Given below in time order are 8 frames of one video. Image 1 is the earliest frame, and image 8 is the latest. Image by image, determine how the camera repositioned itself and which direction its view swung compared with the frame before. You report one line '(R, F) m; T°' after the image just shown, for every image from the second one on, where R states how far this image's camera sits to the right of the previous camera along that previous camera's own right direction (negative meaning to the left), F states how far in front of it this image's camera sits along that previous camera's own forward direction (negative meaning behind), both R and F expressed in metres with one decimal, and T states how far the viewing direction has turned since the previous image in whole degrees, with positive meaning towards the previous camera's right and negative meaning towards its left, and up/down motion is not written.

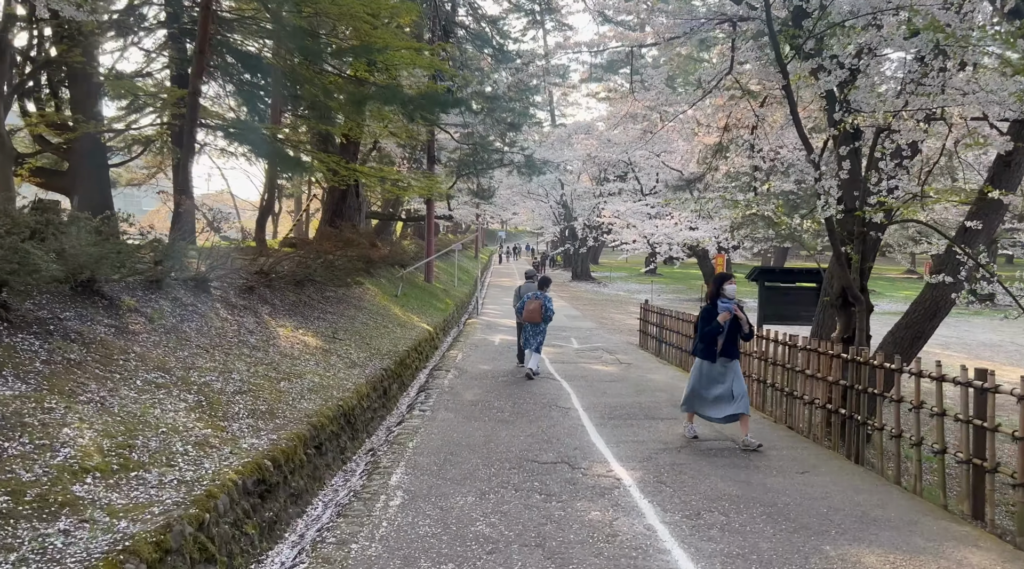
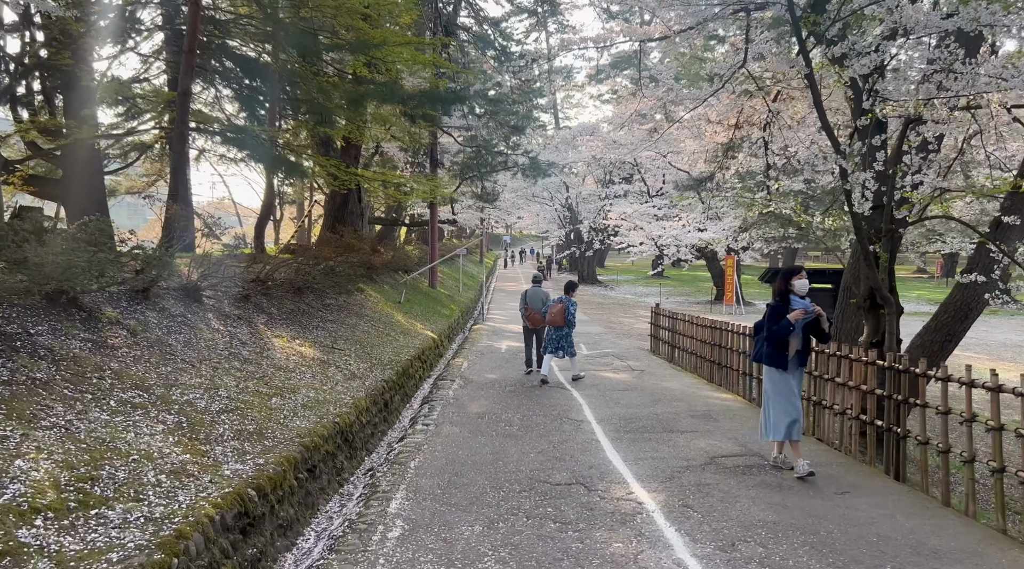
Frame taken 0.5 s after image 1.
(0.0, +0.5) m; 0°
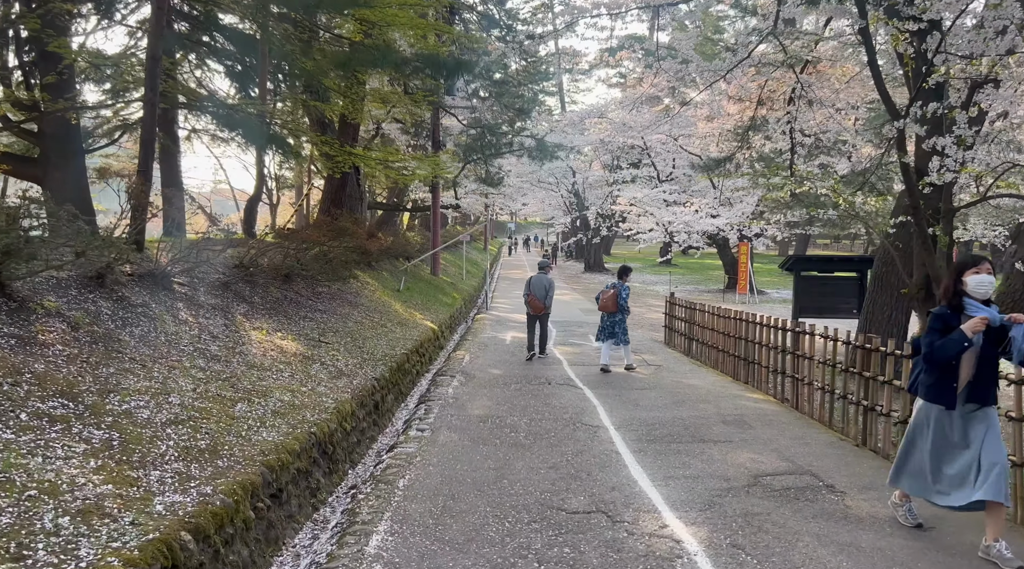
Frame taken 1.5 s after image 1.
(0.0, +1.0) m; 0°
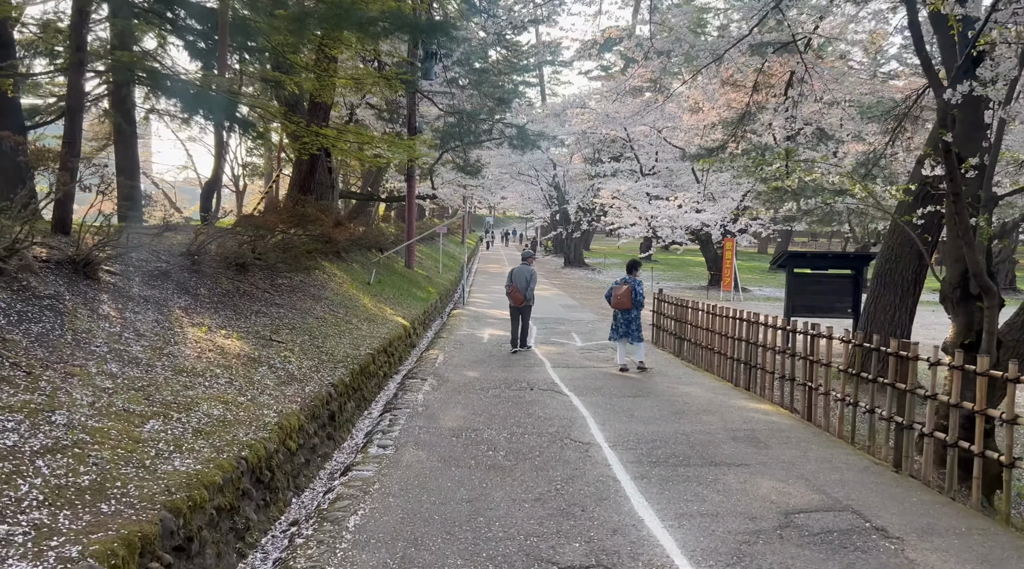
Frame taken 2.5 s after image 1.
(0.0, +1.1) m; +1°
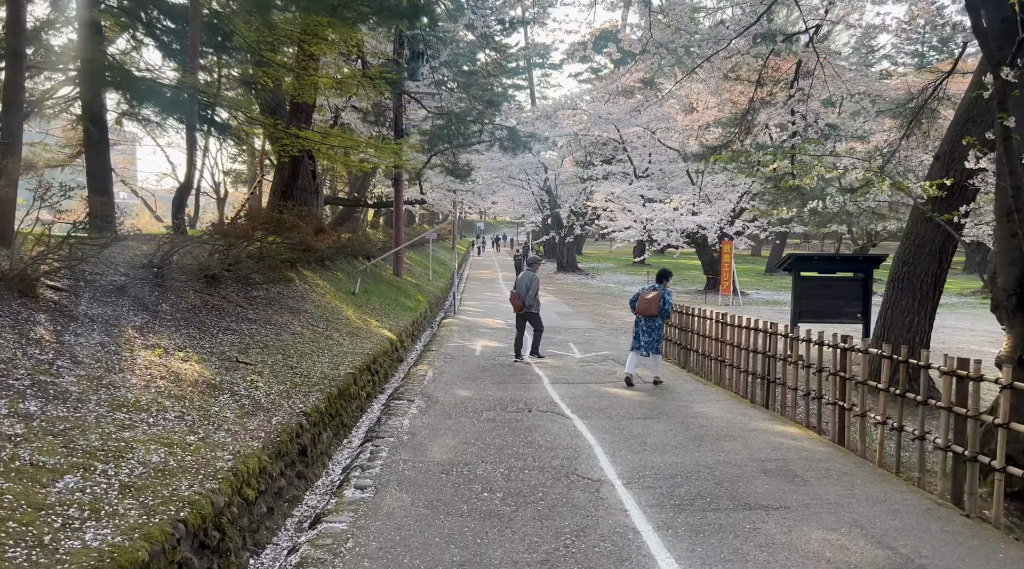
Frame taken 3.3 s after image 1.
(0.0, +0.9) m; +1°
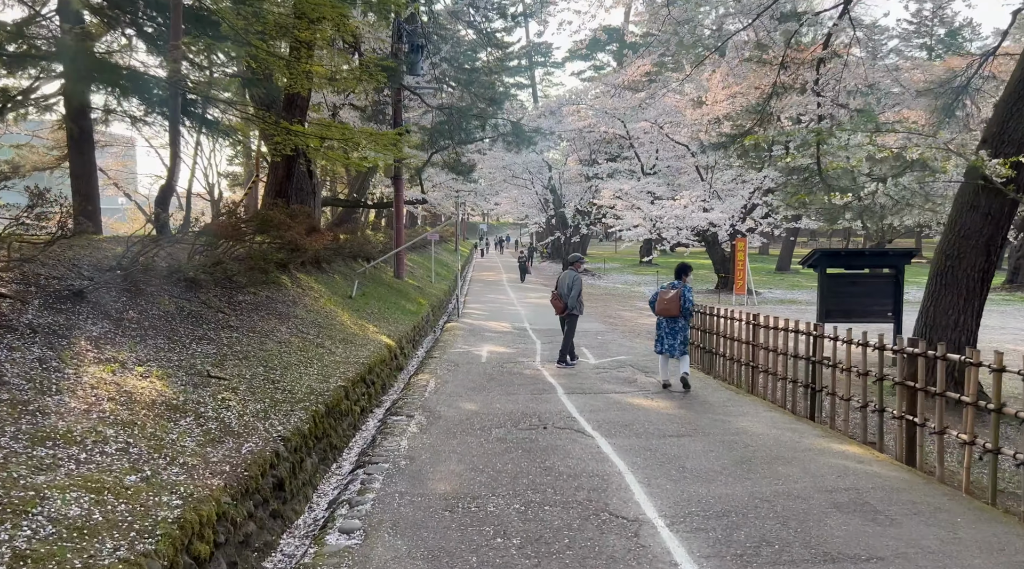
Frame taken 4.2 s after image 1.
(-0.1, +1.0) m; 0°
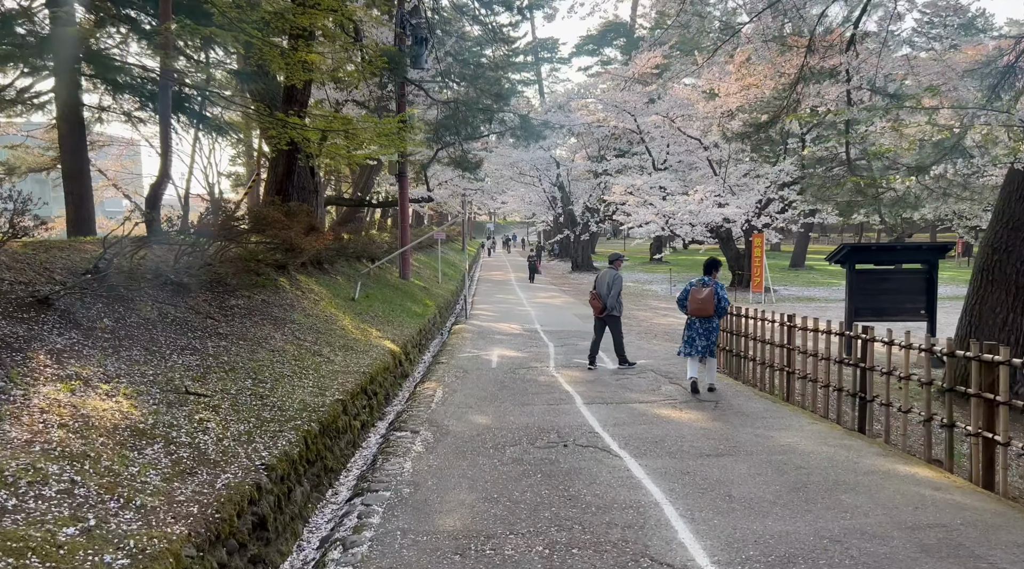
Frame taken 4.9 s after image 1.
(-0.1, +0.8) m; 0°
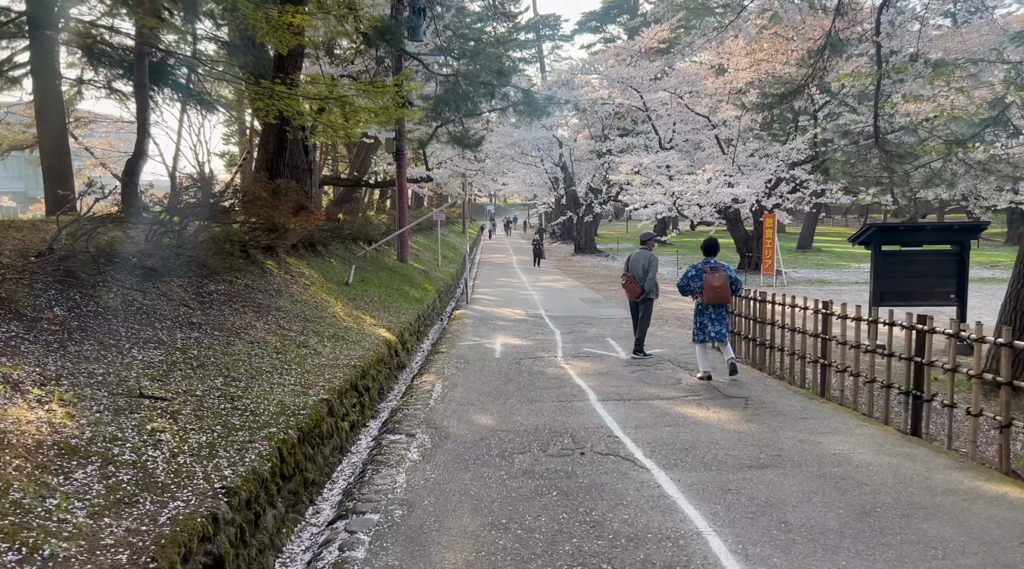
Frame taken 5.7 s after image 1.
(-0.1, +0.9) m; 0°
